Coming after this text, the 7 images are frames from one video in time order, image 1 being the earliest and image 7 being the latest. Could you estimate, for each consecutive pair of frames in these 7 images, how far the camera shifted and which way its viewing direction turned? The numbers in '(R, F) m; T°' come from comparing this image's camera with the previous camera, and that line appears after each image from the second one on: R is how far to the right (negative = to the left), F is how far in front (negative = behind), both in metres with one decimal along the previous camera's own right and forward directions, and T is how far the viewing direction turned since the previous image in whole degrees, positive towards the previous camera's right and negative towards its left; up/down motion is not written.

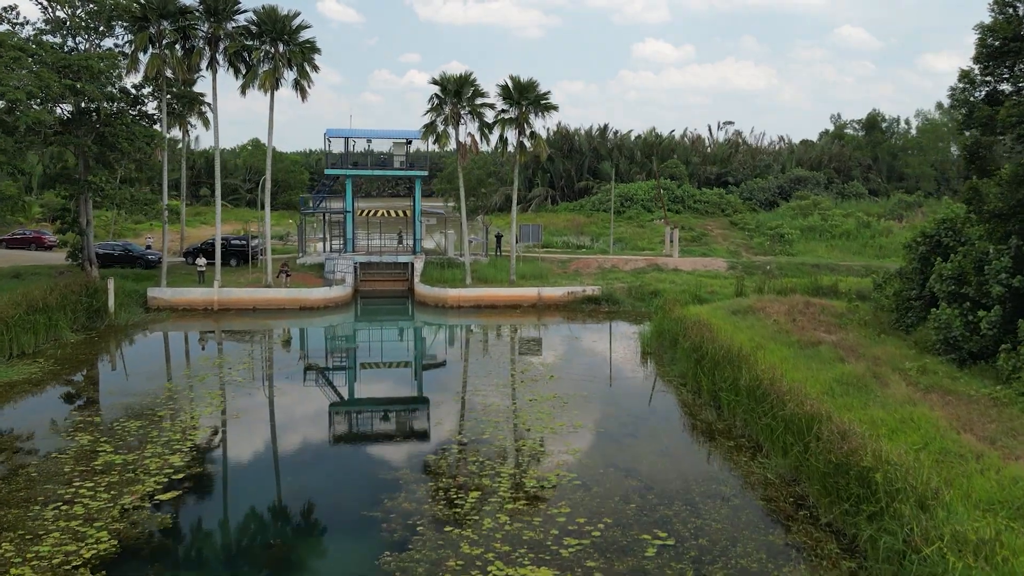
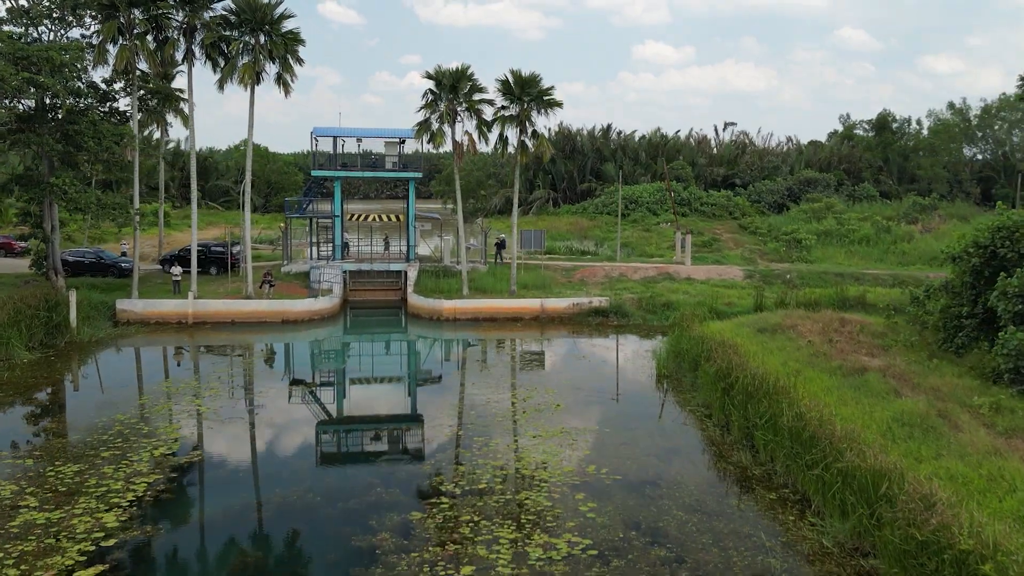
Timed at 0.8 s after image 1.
(0.0, +2.1) m; 0°
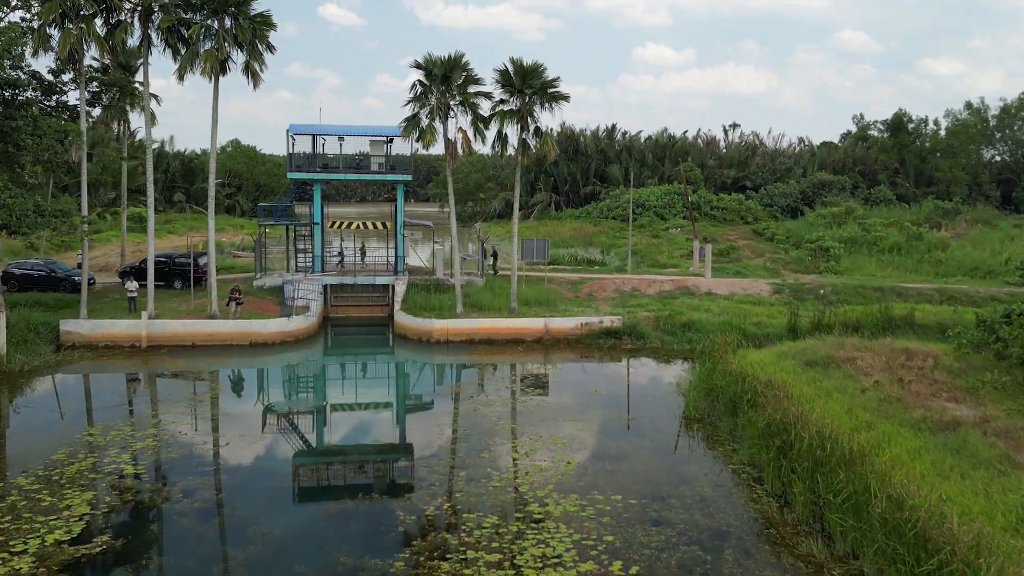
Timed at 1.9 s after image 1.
(0.0, +3.0) m; 0°
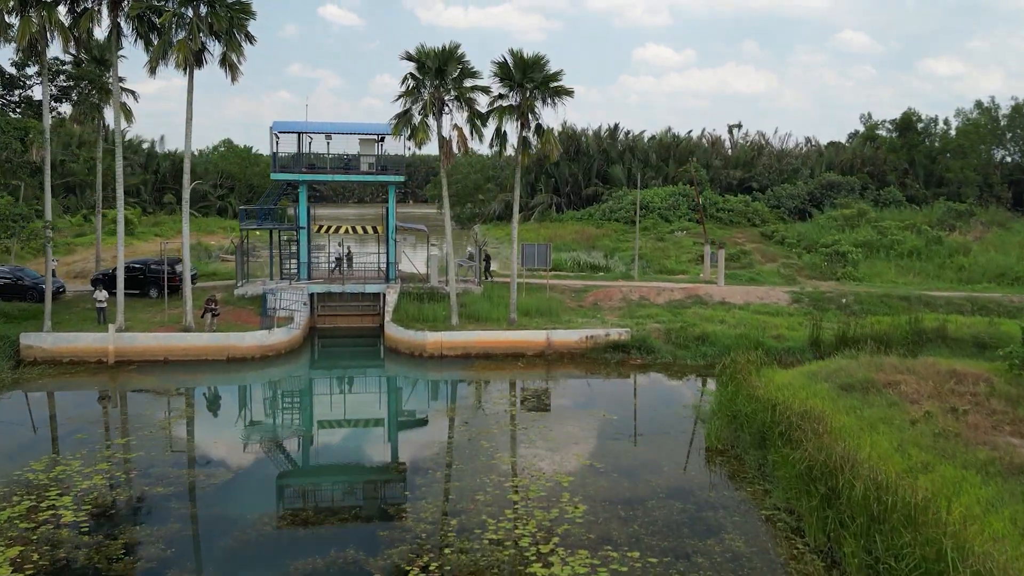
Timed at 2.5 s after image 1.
(0.0, +1.7) m; 0°
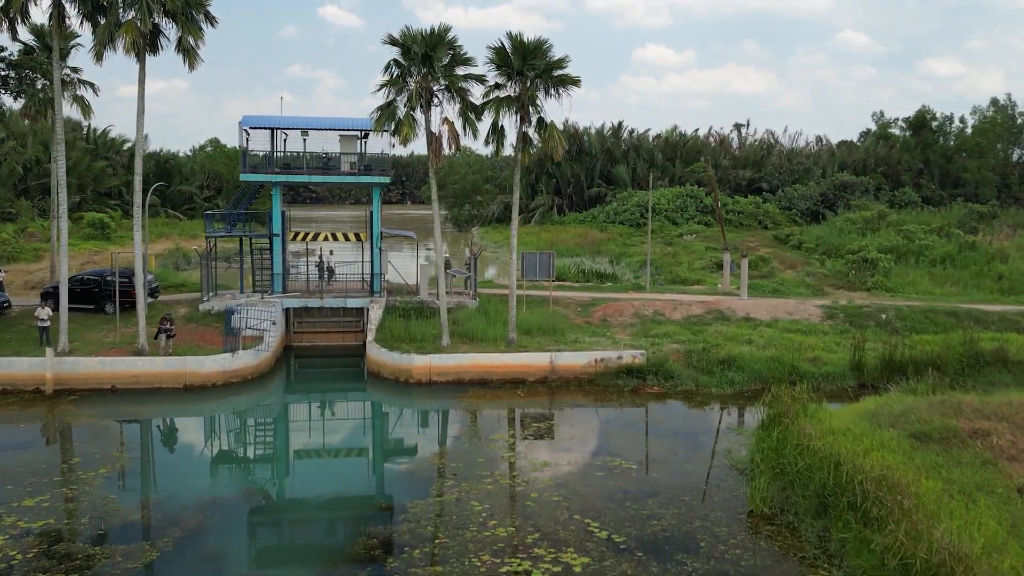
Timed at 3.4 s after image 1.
(0.0, +2.5) m; 0°
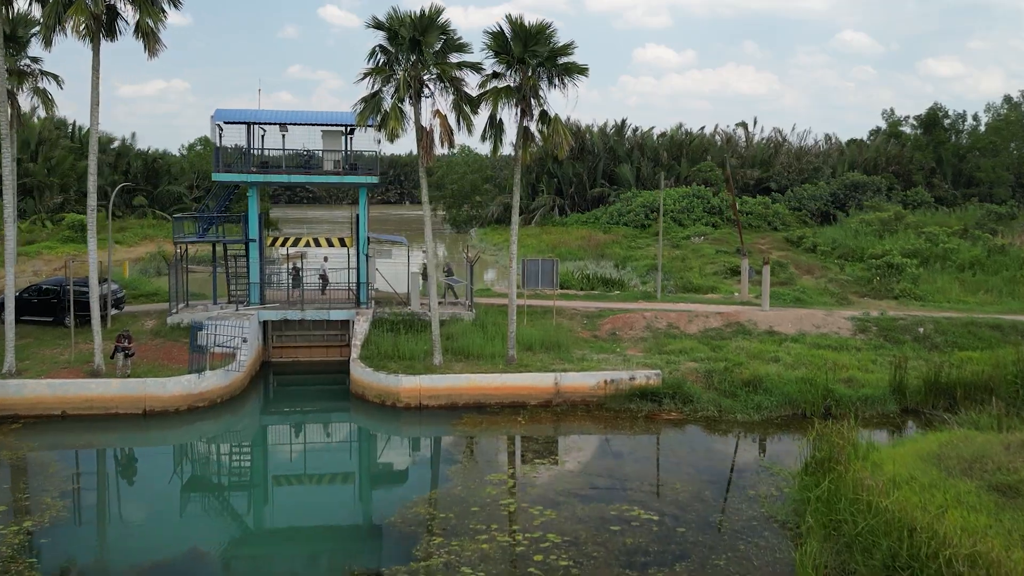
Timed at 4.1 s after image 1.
(0.0, +1.9) m; 0°
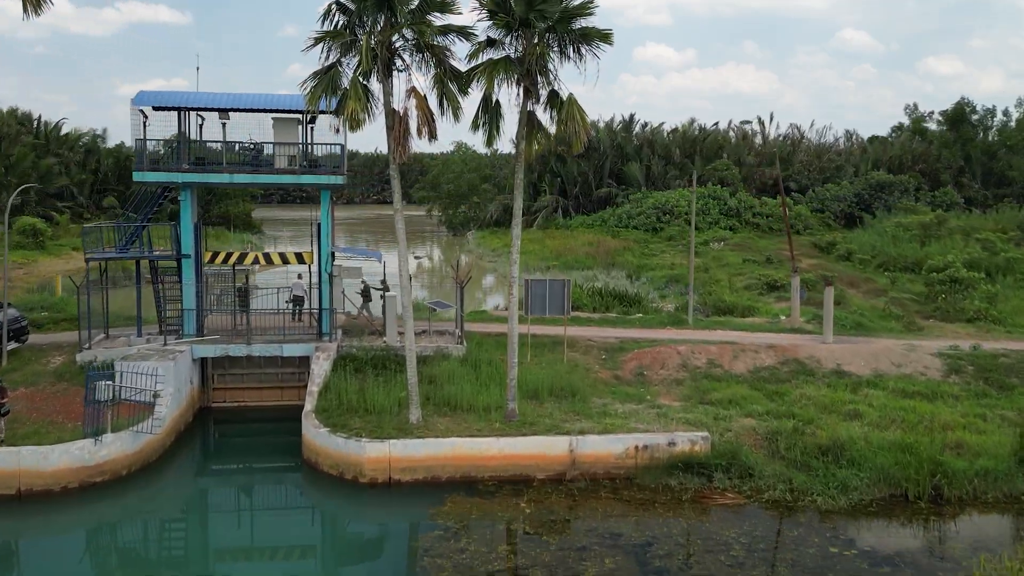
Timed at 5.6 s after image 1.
(0.0, +3.9) m; 0°
